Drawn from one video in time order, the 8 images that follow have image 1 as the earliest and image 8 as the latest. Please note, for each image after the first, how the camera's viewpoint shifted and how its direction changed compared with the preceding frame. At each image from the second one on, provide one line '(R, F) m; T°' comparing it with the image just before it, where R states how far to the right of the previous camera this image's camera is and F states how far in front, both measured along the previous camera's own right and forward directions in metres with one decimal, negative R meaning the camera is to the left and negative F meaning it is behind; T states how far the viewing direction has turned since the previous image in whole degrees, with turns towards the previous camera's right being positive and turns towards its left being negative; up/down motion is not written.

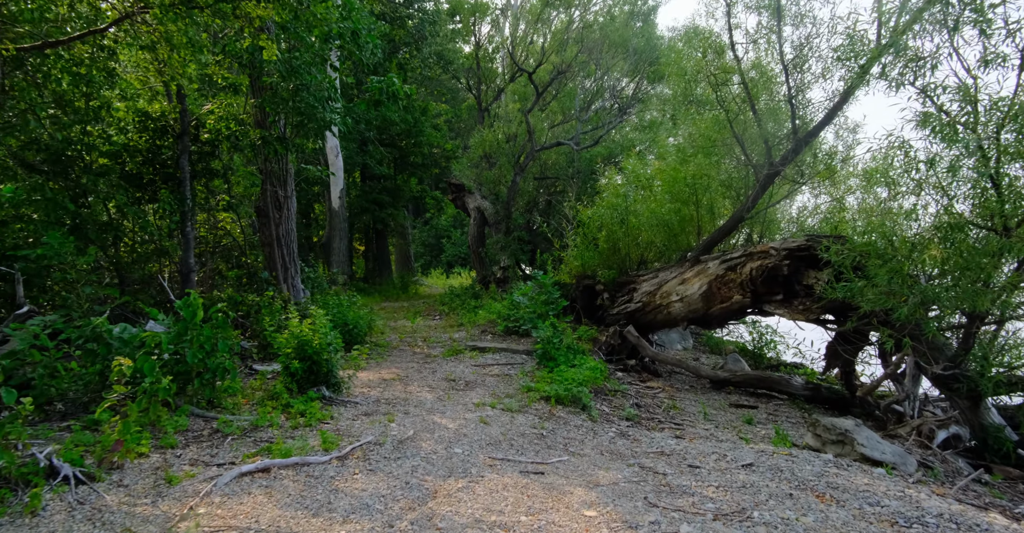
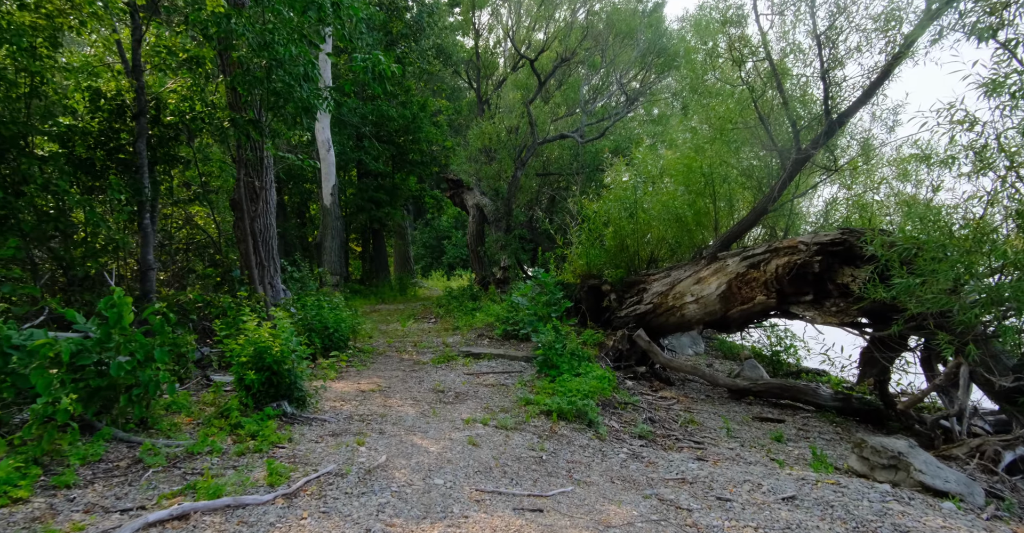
(+0.1, +0.8) m; 0°
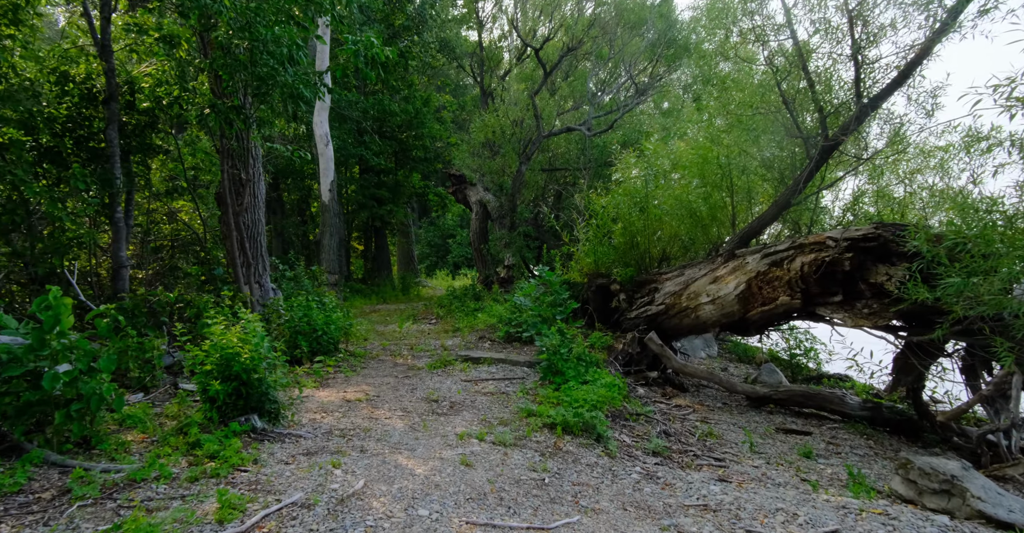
(+0.1, +0.6) m; -1°
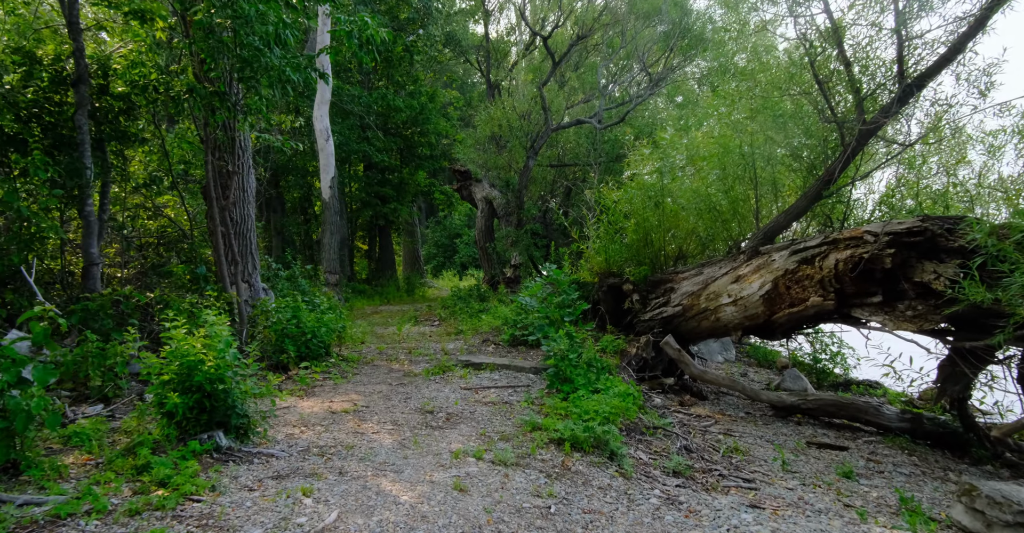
(0.0, +0.6) m; -1°
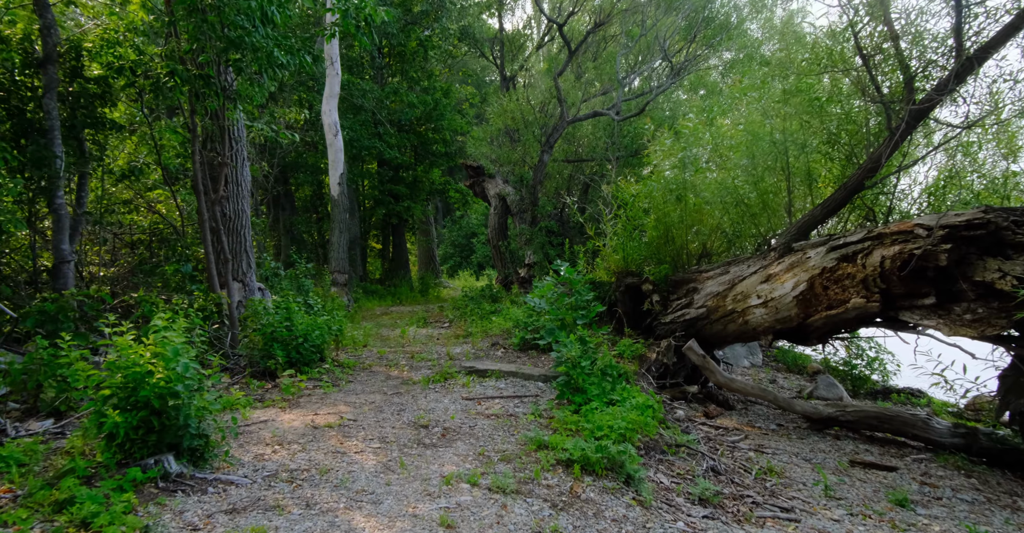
(+0.1, +0.6) m; -2°
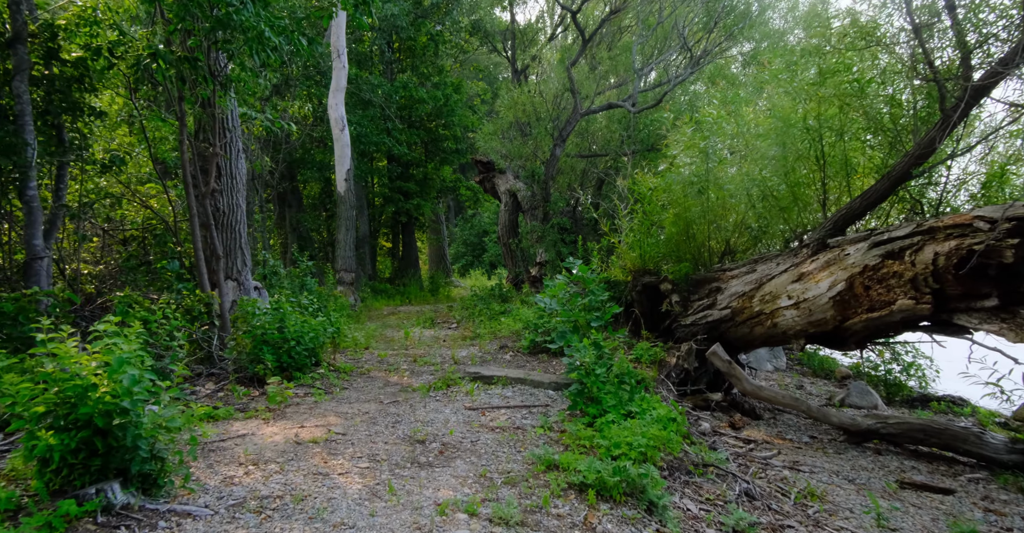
(0.0, +0.5) m; -1°
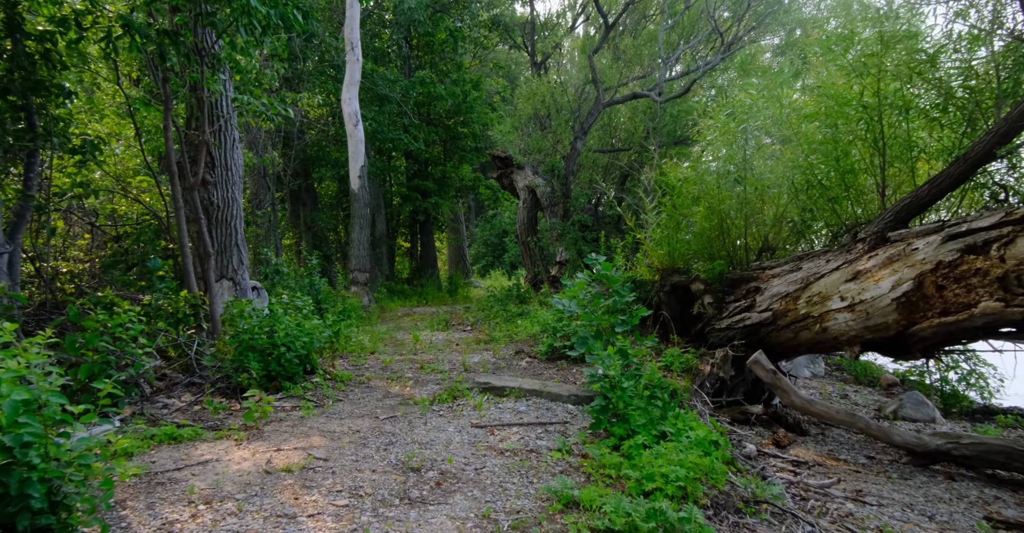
(+0.1, +0.7) m; -2°
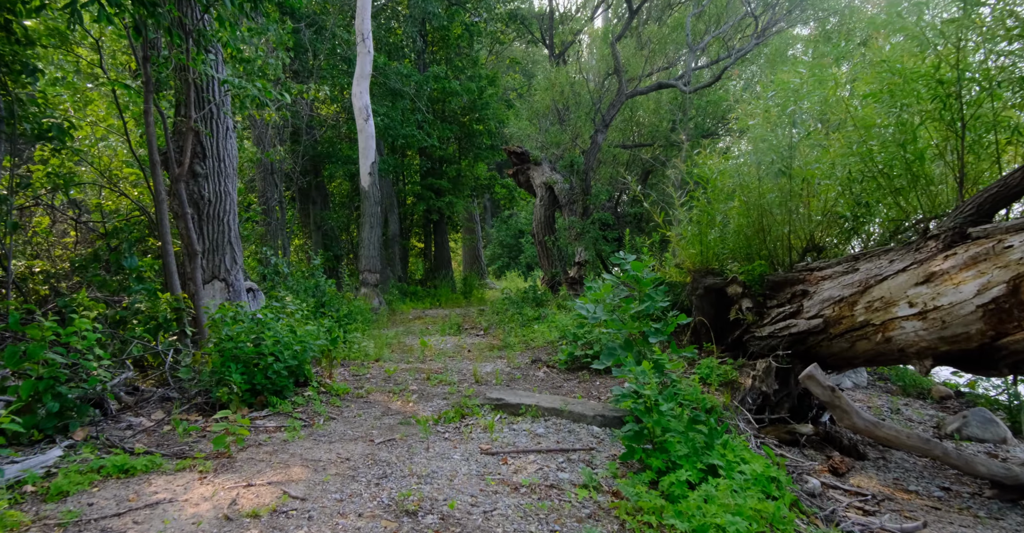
(0.0, +0.7) m; -1°
